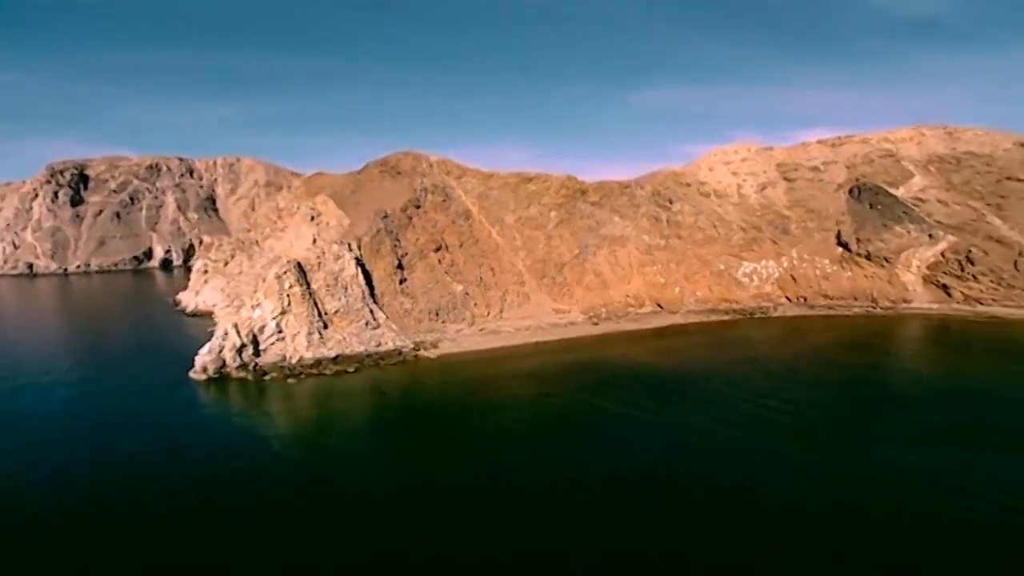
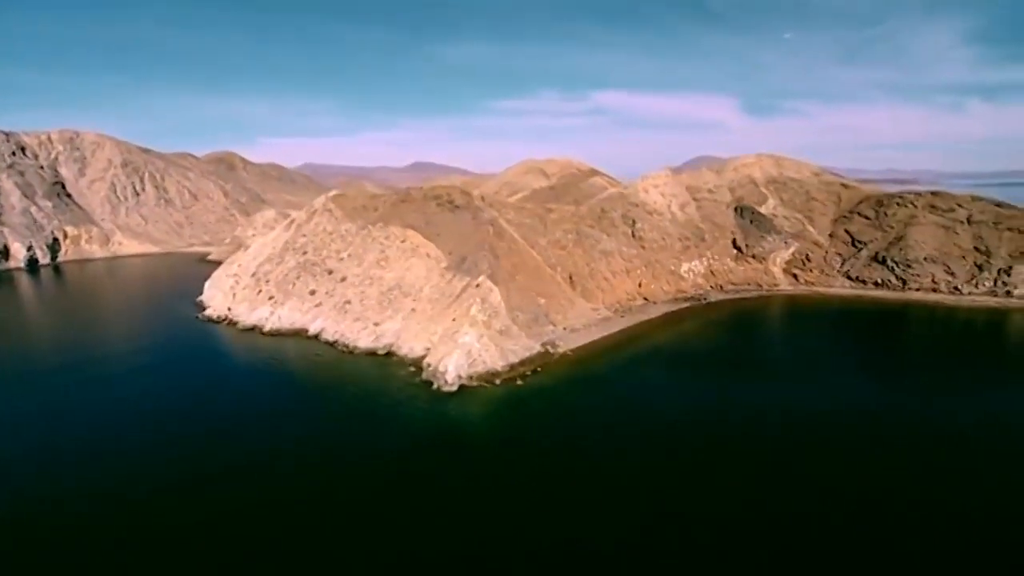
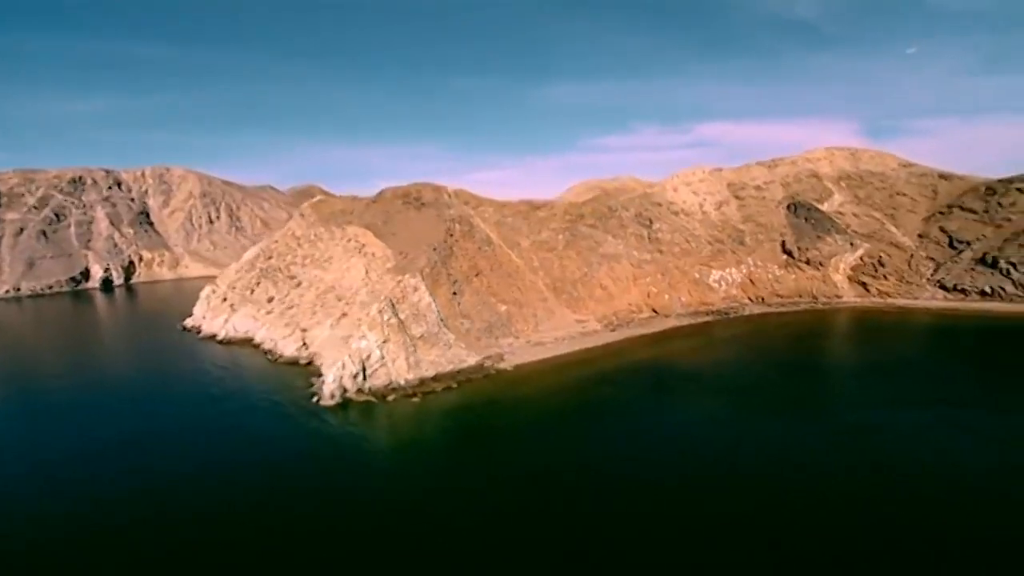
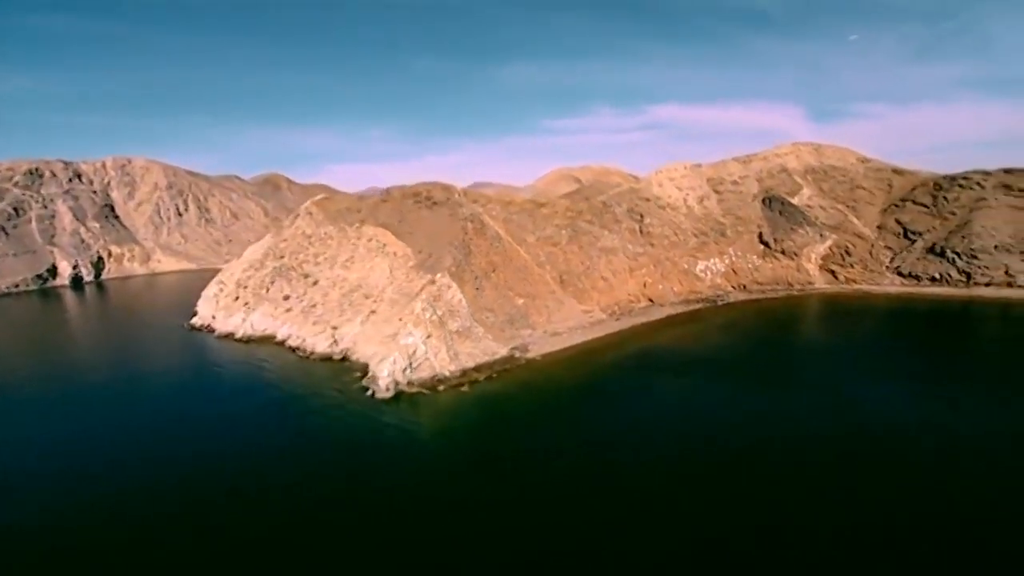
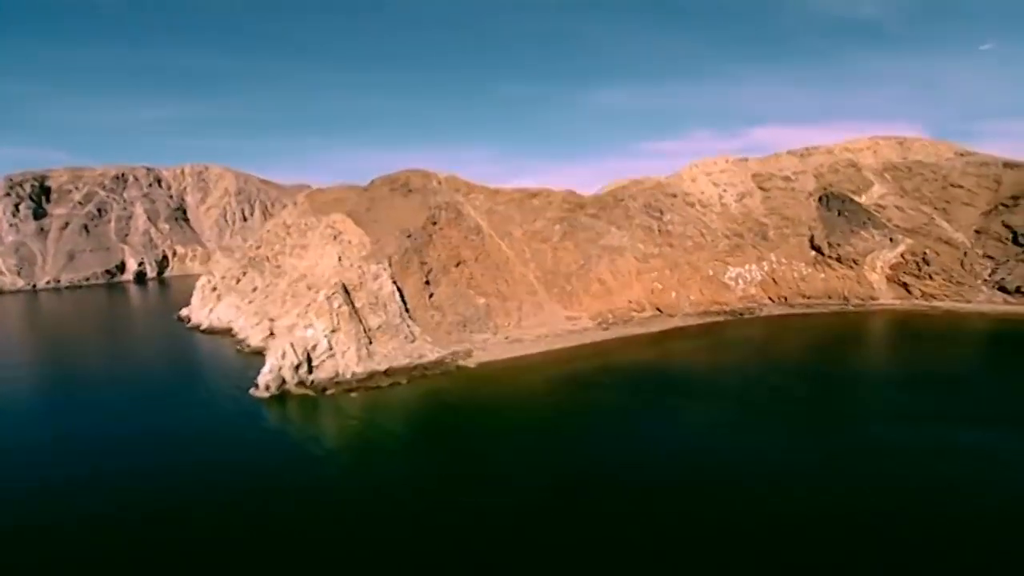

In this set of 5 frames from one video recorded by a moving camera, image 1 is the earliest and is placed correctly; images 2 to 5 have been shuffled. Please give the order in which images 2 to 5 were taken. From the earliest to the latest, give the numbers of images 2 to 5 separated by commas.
5, 3, 4, 2
